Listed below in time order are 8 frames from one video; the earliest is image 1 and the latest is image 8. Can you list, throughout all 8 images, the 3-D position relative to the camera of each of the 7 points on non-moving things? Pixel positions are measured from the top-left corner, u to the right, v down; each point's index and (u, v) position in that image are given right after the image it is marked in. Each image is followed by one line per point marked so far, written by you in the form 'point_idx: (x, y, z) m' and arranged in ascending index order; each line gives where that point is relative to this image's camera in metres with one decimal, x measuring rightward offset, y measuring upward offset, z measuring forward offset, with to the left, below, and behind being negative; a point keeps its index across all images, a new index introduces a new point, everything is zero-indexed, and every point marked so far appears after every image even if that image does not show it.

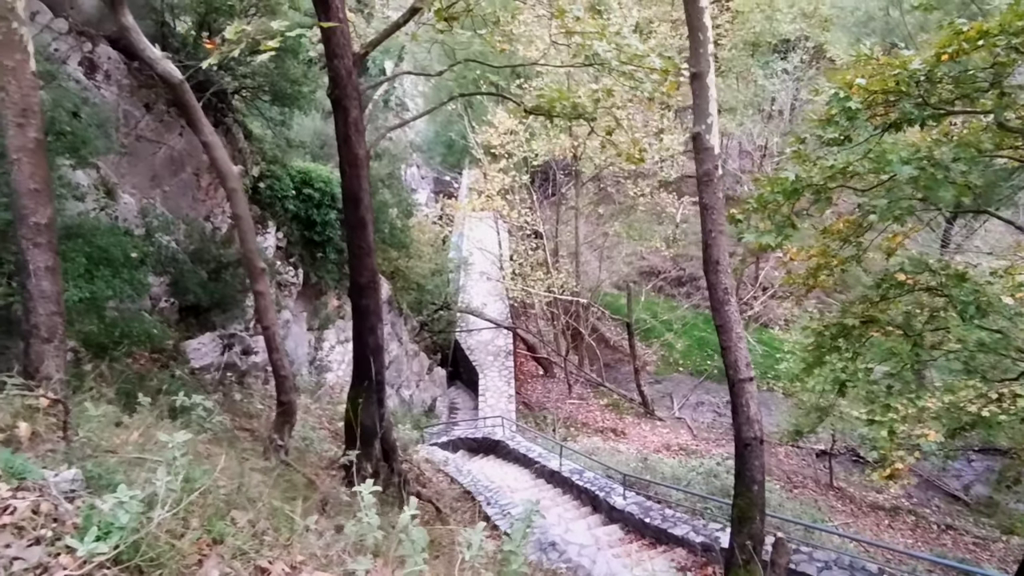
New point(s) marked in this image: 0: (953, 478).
0: (+9.1, -3.9, +14.9) m
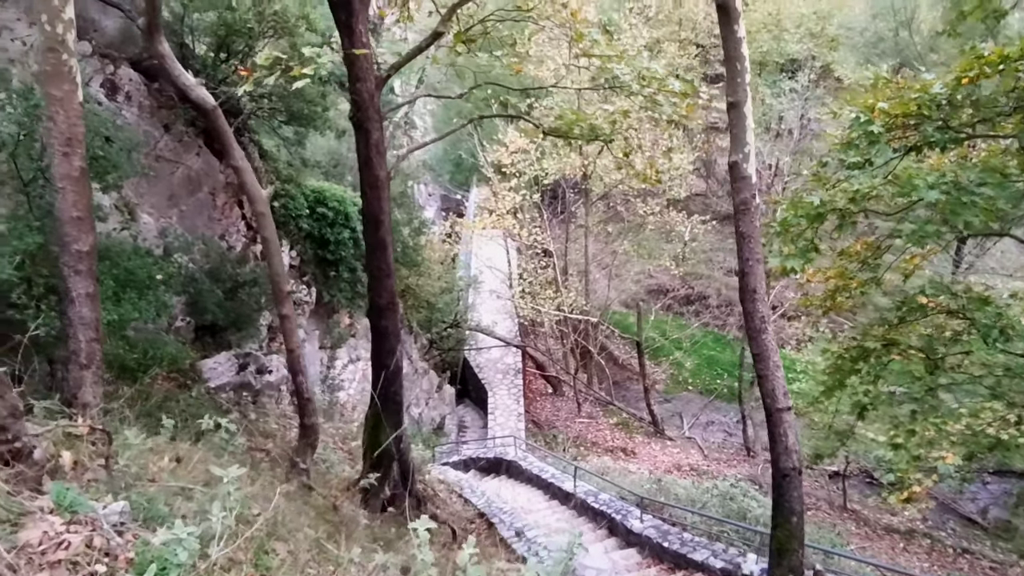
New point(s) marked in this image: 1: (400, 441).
0: (+9.4, -4.4, +14.8) m
1: (-1.1, -1.4, +6.8) m
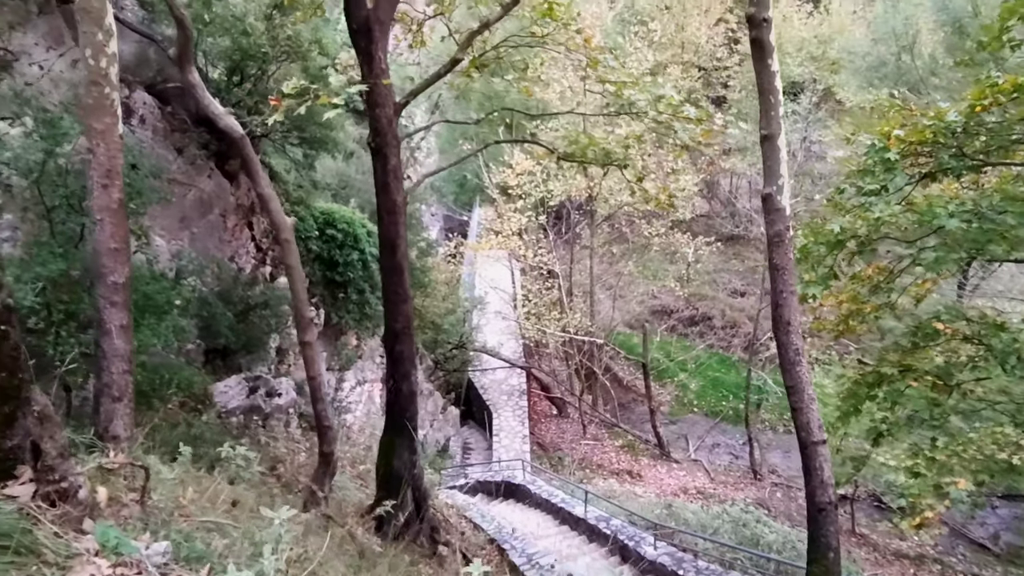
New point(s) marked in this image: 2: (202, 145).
0: (+9.5, -4.8, +14.7) m
1: (-0.9, -1.7, +6.7) m
2: (-4.3, +2.0, +10.0) m
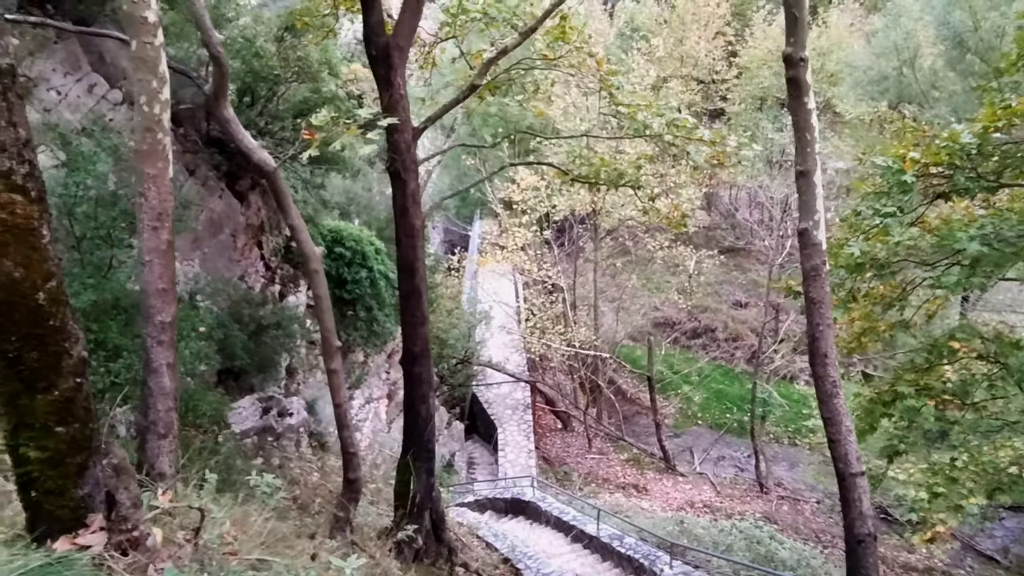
0: (+9.7, -5.1, +14.7) m
1: (-0.7, -1.9, +6.7) m
2: (-4.1, +1.7, +10.0) m
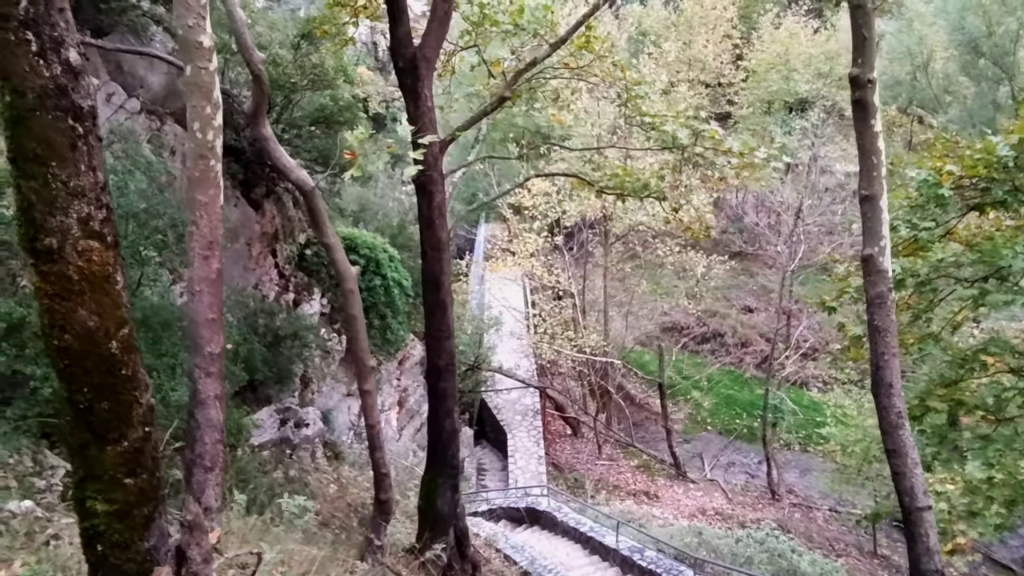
0: (+9.9, -5.2, +14.5) m
1: (-0.5, -2.0, +6.6) m
2: (-3.9, +1.6, +10.0) m
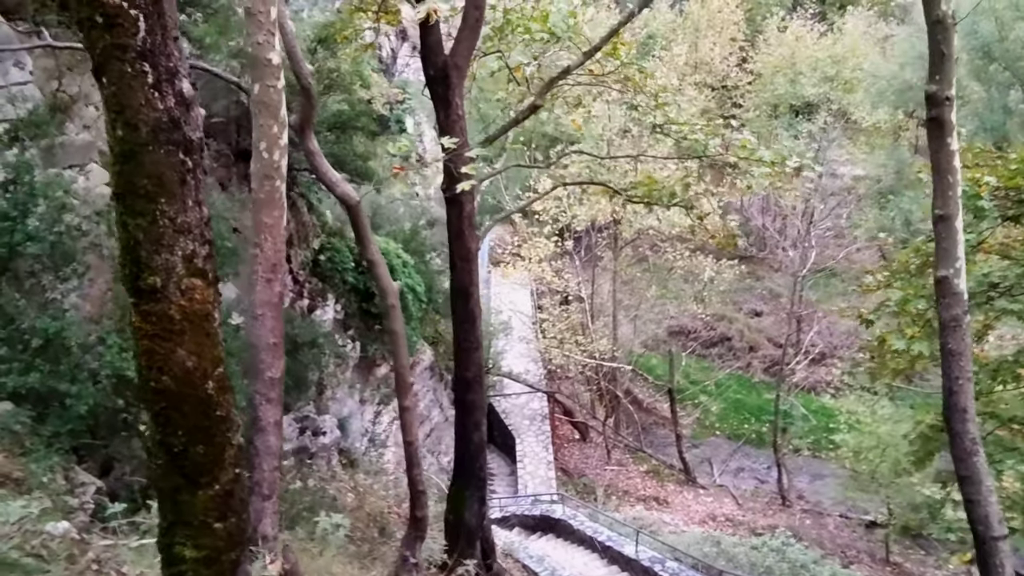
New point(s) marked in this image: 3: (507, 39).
0: (+10.2, -5.4, +14.4) m
1: (-0.3, -2.1, +6.5) m
2: (-3.6, +1.5, +9.9) m
3: (-0.1, +2.8, +8.2) m
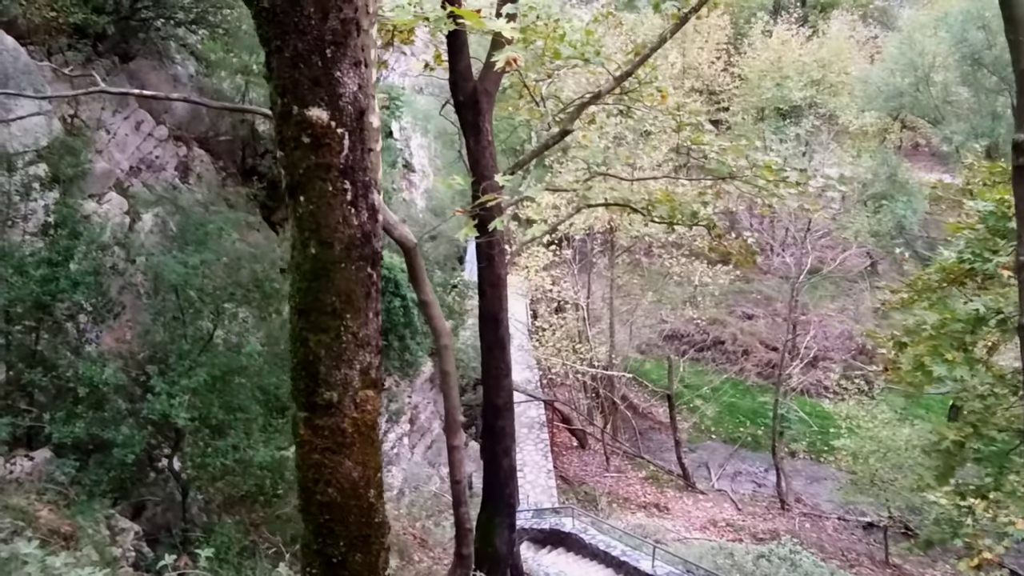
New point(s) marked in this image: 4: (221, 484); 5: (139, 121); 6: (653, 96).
0: (+10.3, -5.4, +14.6) m
1: (0.0, -2.3, +6.5) m
2: (-3.5, +1.2, +9.7) m
3: (+0.1, +2.6, +8.2) m
4: (-2.1, -1.4, +5.2) m
5: (-4.0, +1.8, +7.8) m
6: (+1.6, +2.4, +8.8) m
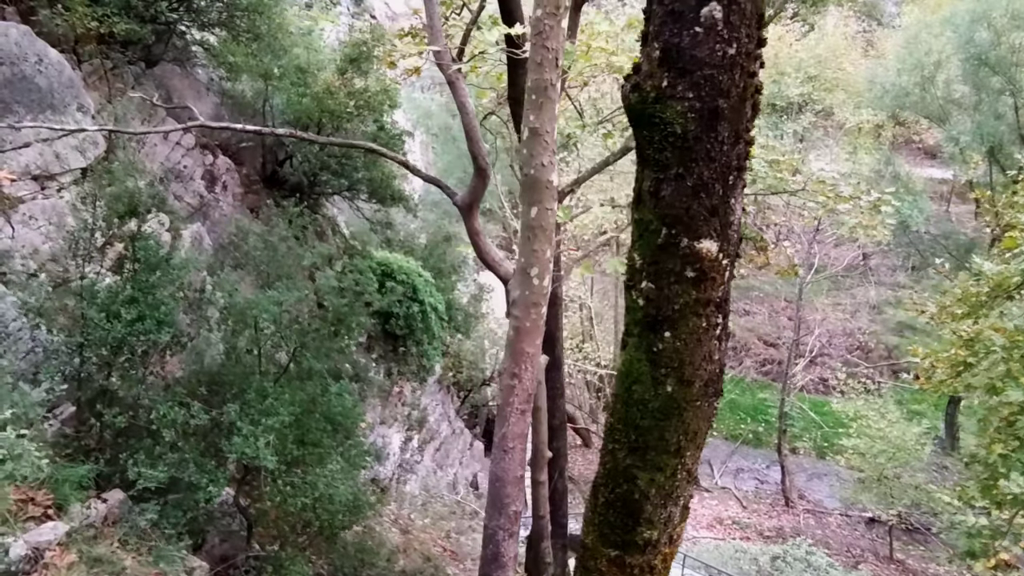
0: (+10.5, -5.5, +14.8) m
1: (+0.5, -2.5, +6.4) m
2: (-3.1, +1.1, +9.5) m
3: (+0.5, +2.5, +8.0) m
4: (-1.6, -1.6, +5.0) m
5: (-3.6, +1.7, +7.5) m
6: (+2.0, +2.3, +8.7) m
